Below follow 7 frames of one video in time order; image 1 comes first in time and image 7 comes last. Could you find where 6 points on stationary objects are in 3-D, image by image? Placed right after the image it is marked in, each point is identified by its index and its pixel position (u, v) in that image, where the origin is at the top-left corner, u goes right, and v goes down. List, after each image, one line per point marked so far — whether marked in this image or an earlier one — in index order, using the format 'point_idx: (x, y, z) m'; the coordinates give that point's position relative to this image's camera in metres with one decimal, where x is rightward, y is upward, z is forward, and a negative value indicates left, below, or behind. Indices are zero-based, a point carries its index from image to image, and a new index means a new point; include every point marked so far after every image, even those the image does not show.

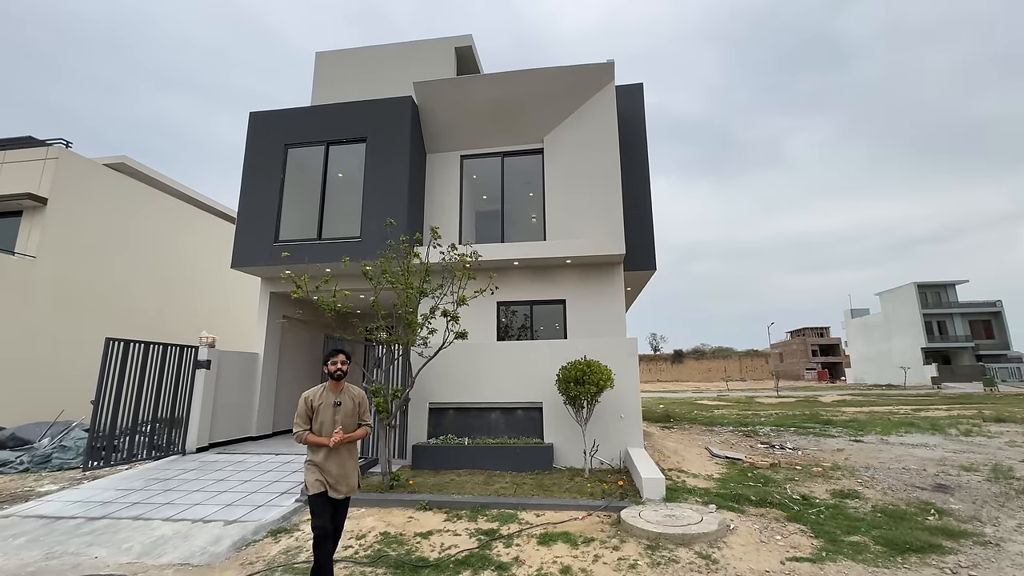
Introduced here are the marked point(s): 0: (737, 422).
0: (+8.1, -4.8, +14.8) m
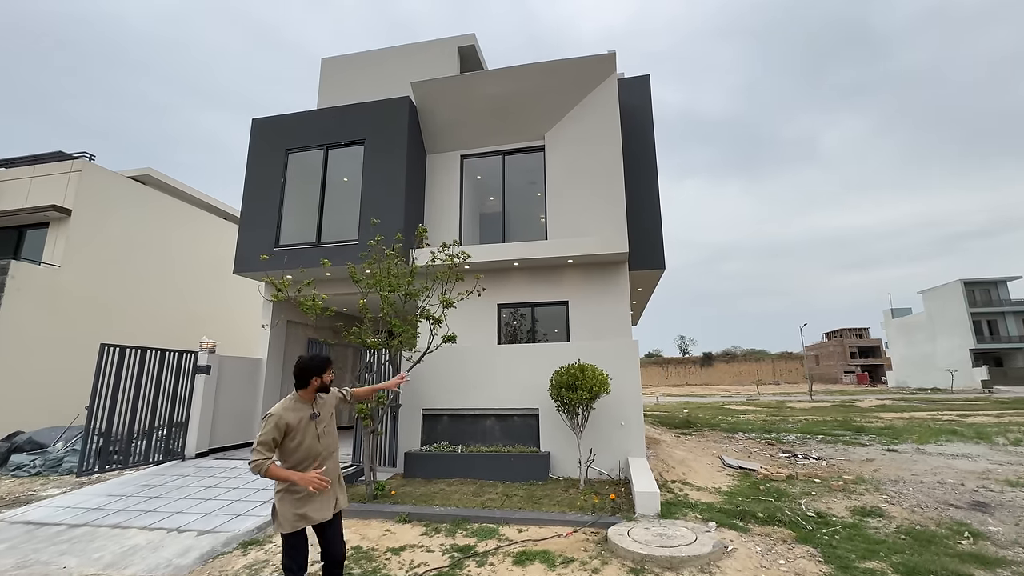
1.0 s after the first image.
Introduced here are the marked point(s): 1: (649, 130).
0: (+8.5, -4.8, +14.1) m
1: (+3.0, +3.4, +8.9) m
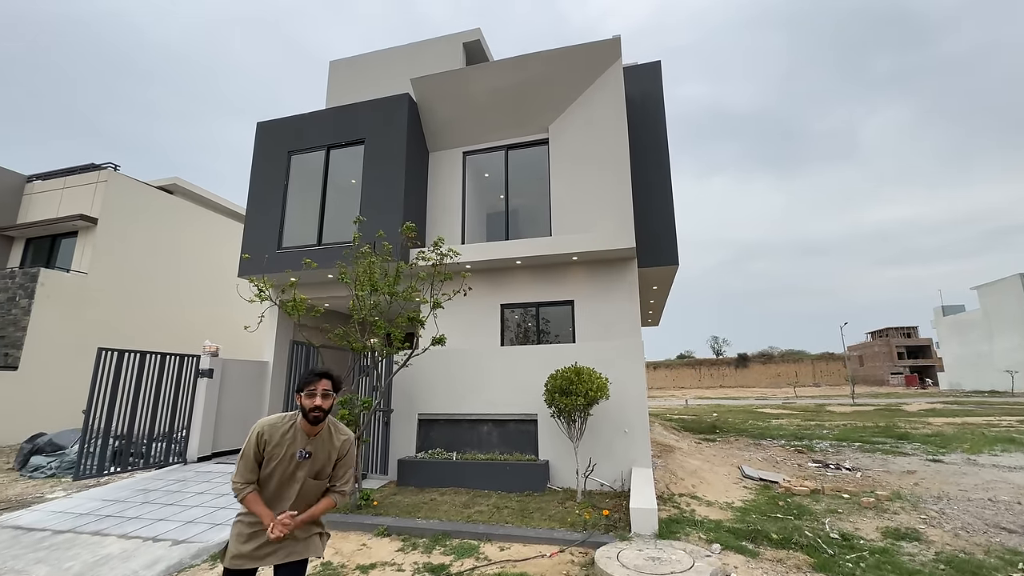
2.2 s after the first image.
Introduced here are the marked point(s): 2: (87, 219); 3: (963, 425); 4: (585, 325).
0: (+9.0, -4.7, +13.2) m
1: (+3.0, +3.4, +8.4) m
2: (-11.4, +1.8, +11.1) m
3: (+16.2, -4.9, +14.8) m
4: (+1.3, -0.7, +7.3) m
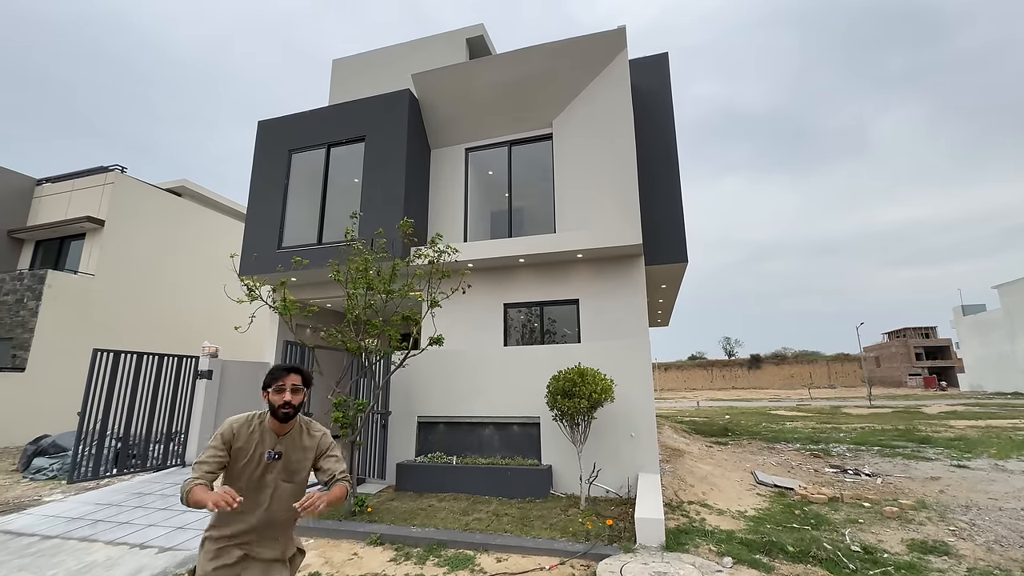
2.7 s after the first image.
0: (+9.1, -4.7, +12.8) m
1: (+3.1, +3.4, +8.2) m
2: (-11.2, +1.8, +11.1) m
3: (+16.4, -4.8, +14.2) m
4: (+1.3, -0.6, +7.1) m
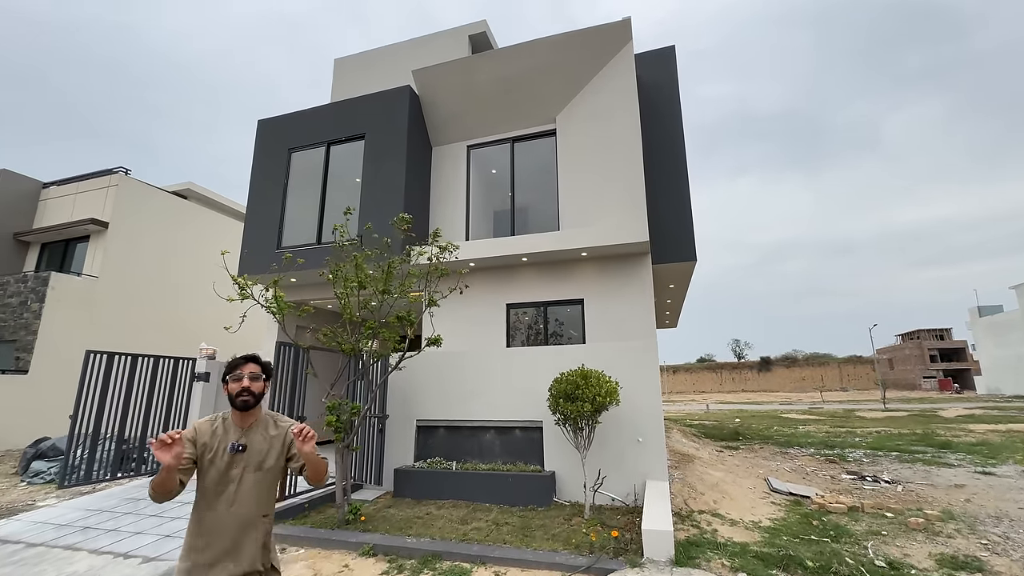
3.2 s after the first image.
0: (+9.3, -4.7, +12.4) m
1: (+3.1, +3.5, +7.9) m
2: (-11.1, +1.7, +11.1) m
3: (+16.6, -4.8, +13.7) m
4: (+1.4, -0.6, +6.8) m
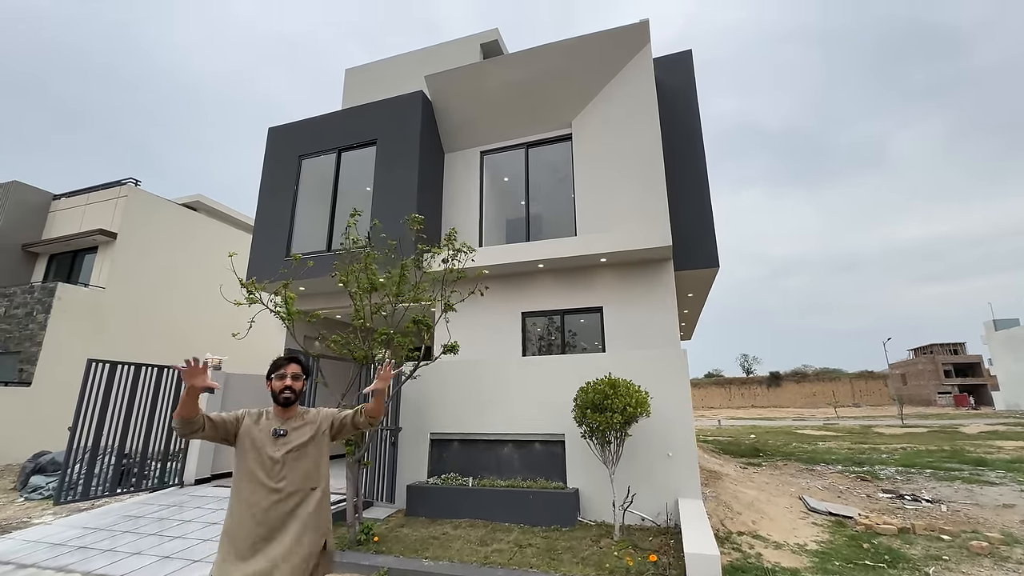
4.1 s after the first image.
0: (+9.6, -4.9, +11.9) m
1: (+3.4, +3.3, +7.7) m
2: (-10.8, +1.5, +11.1) m
3: (+16.9, -5.1, +13.1) m
4: (+1.6, -0.7, +6.5) m
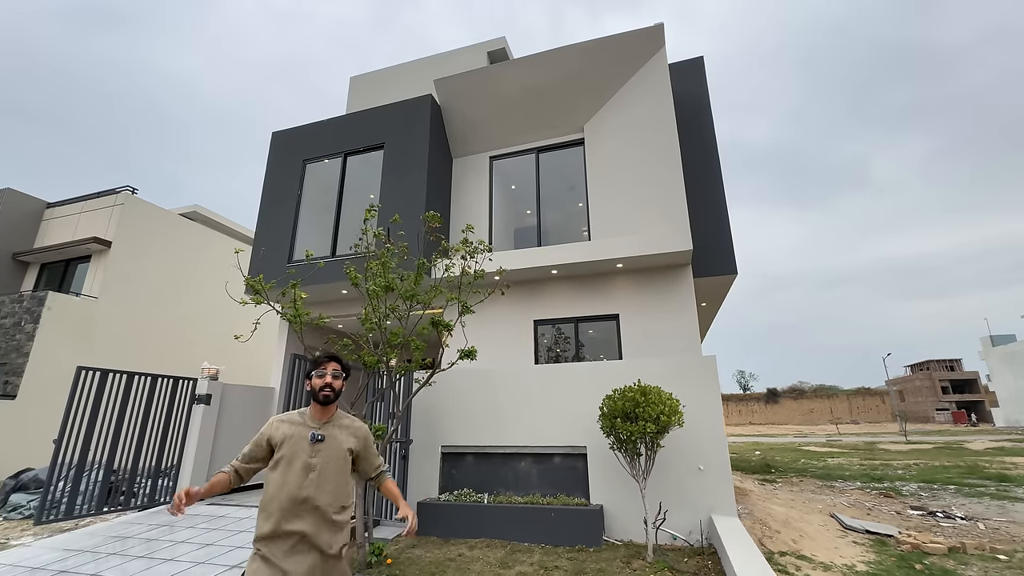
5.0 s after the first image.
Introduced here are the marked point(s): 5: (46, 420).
0: (+9.8, -5.2, +11.5) m
1: (+3.6, +3.2, +7.6) m
2: (-10.6, +1.2, +10.8) m
3: (+17.1, -5.5, +12.7) m
4: (+1.8, -0.8, +6.3) m
5: (-10.7, -3.1, +9.5) m
